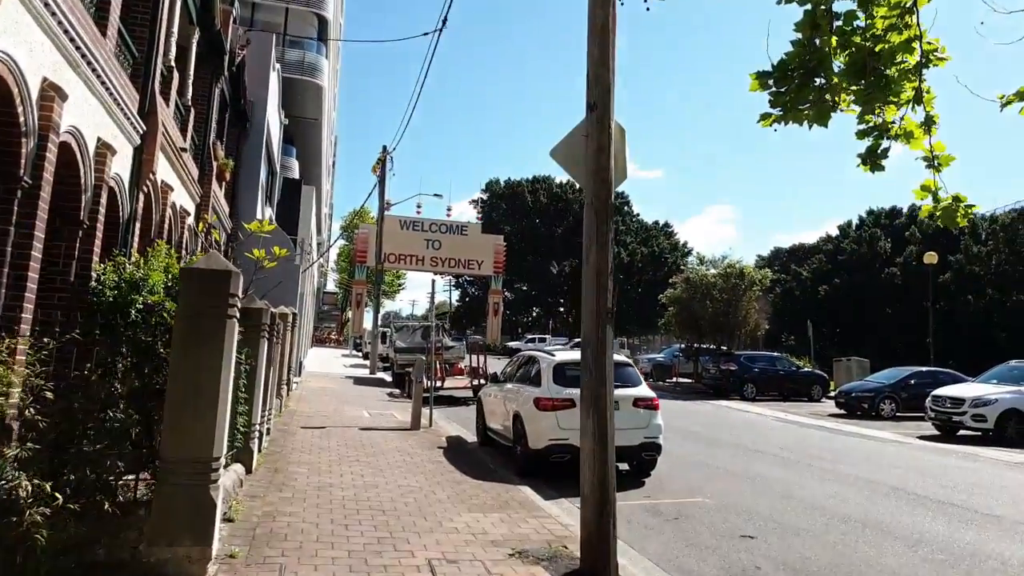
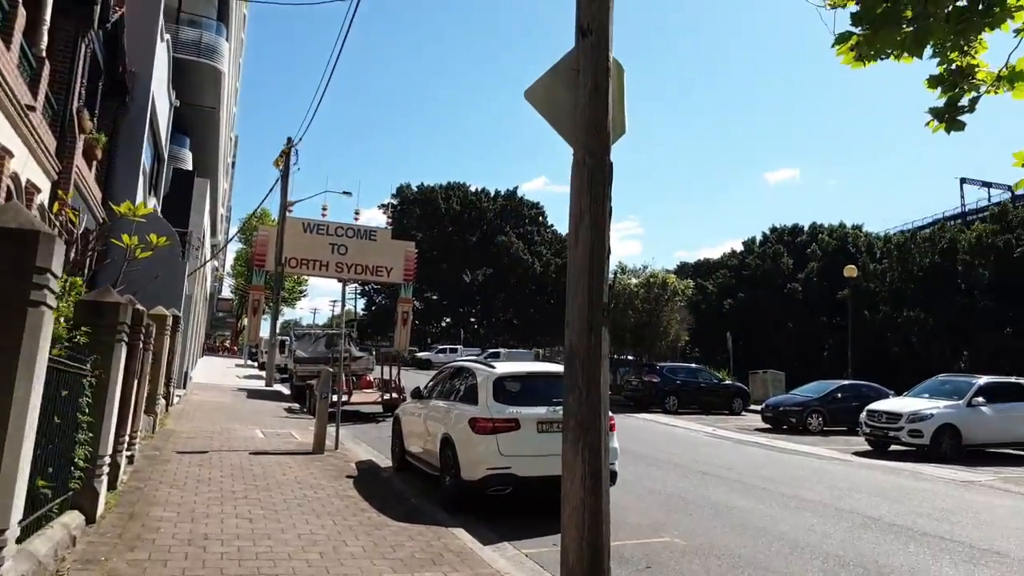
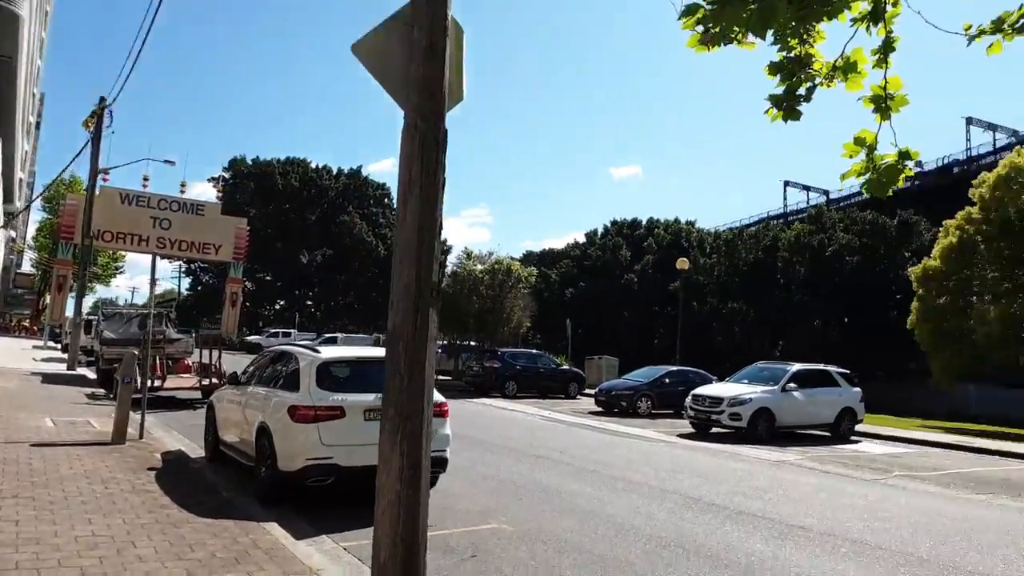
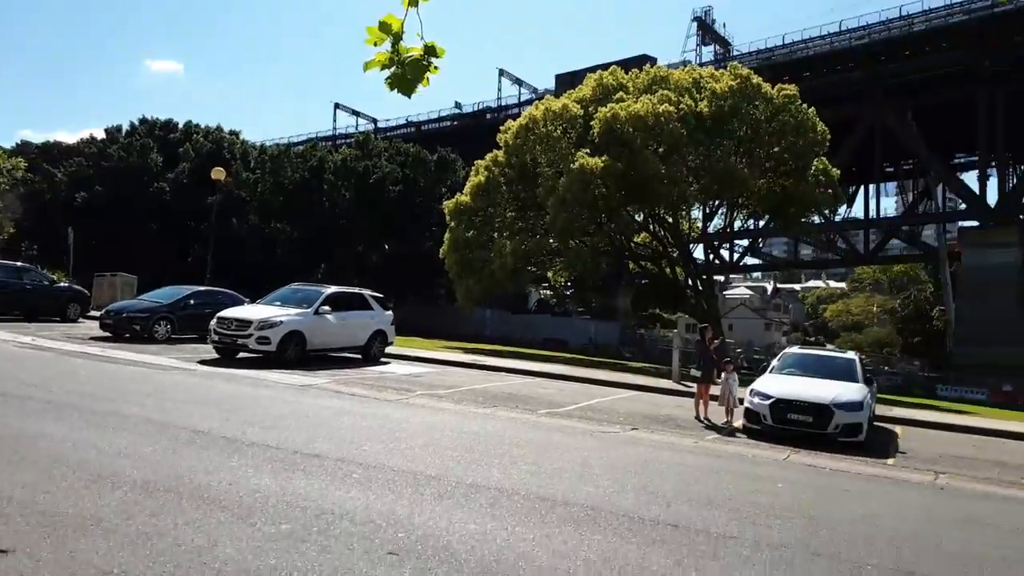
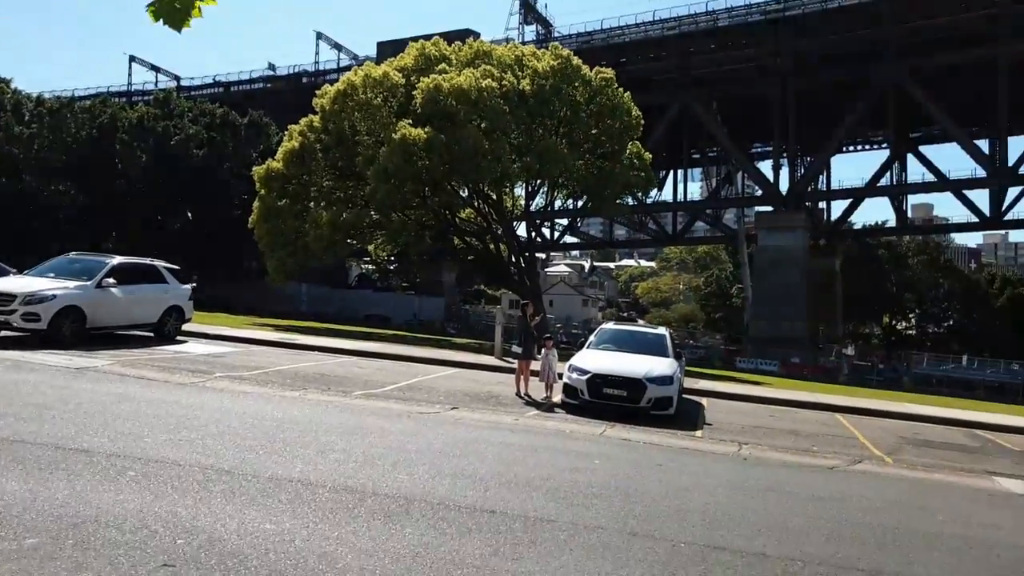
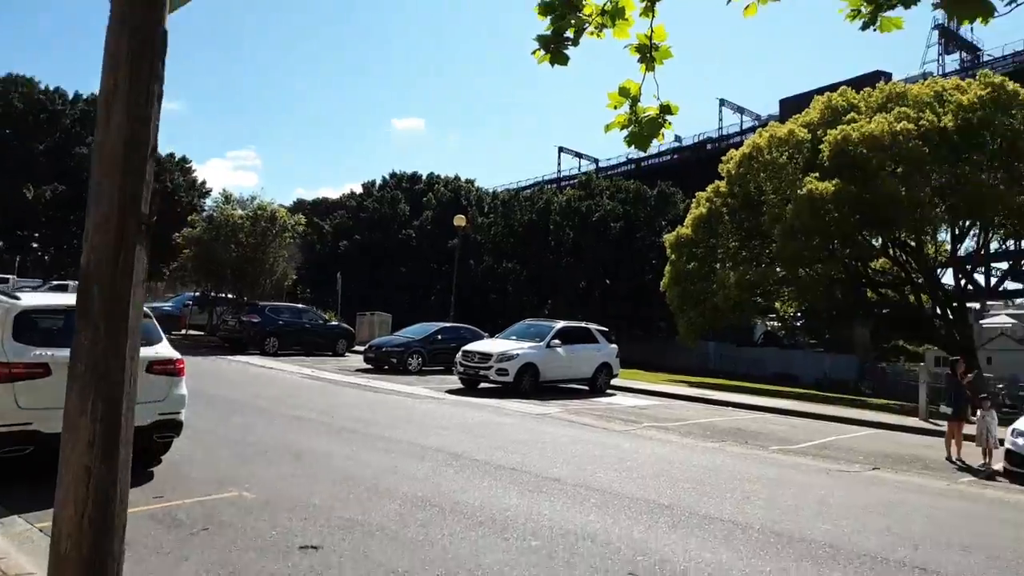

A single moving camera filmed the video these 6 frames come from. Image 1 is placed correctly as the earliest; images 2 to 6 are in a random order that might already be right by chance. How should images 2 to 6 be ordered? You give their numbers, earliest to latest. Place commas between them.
2, 3, 6, 4, 5
